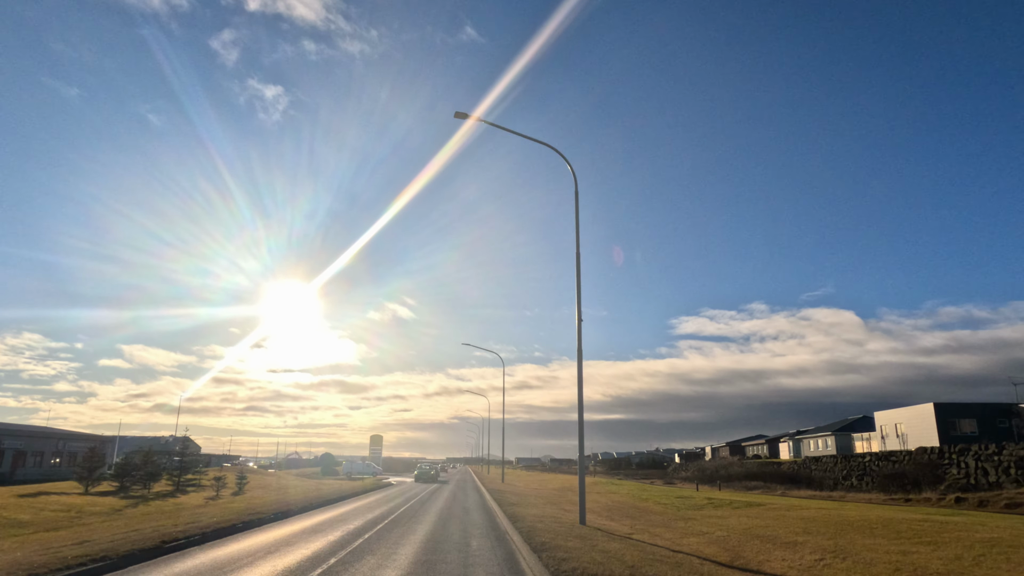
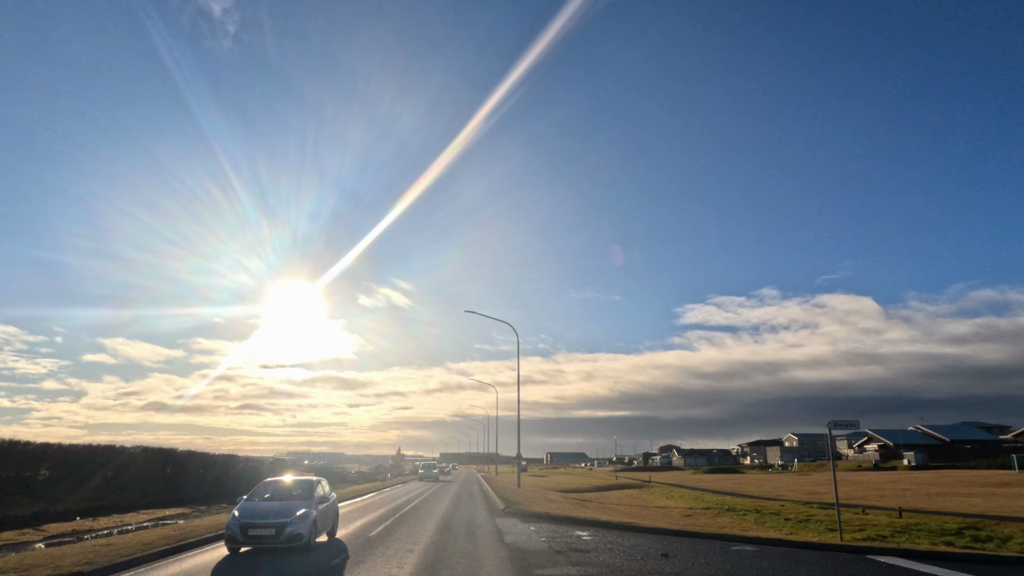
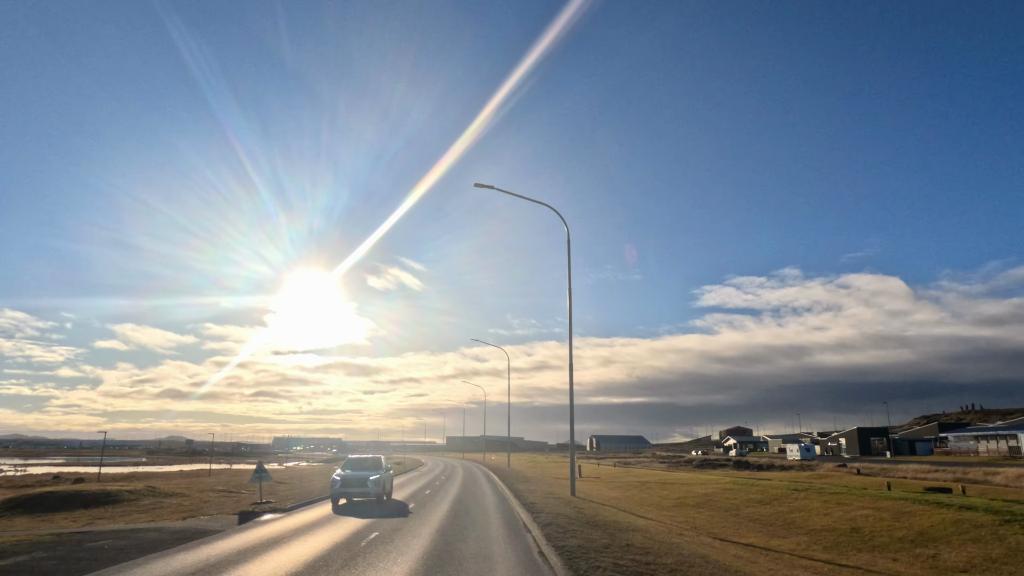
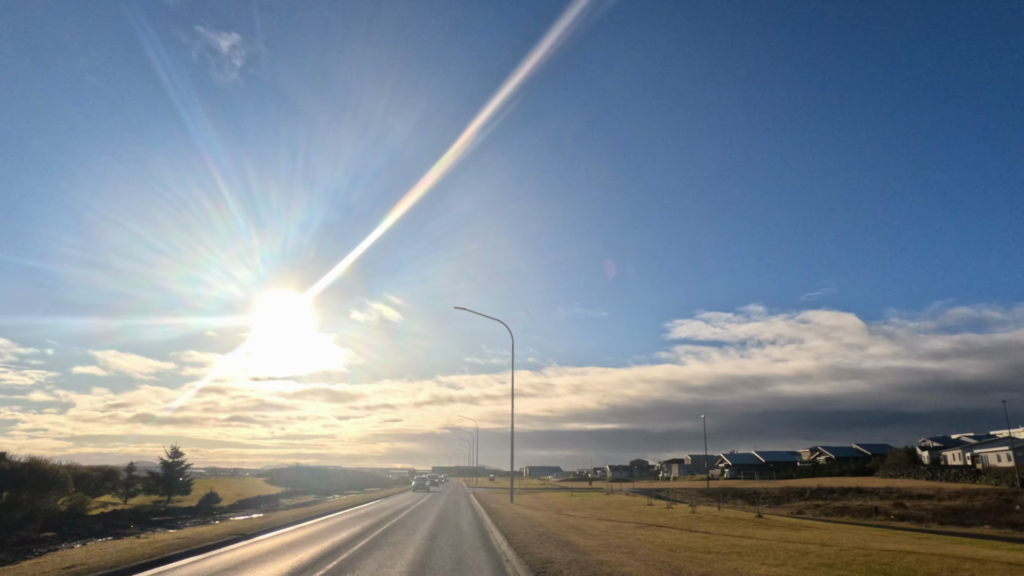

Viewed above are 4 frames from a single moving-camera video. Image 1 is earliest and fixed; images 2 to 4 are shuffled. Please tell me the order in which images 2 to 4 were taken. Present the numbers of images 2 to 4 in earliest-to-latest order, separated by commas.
4, 2, 3
